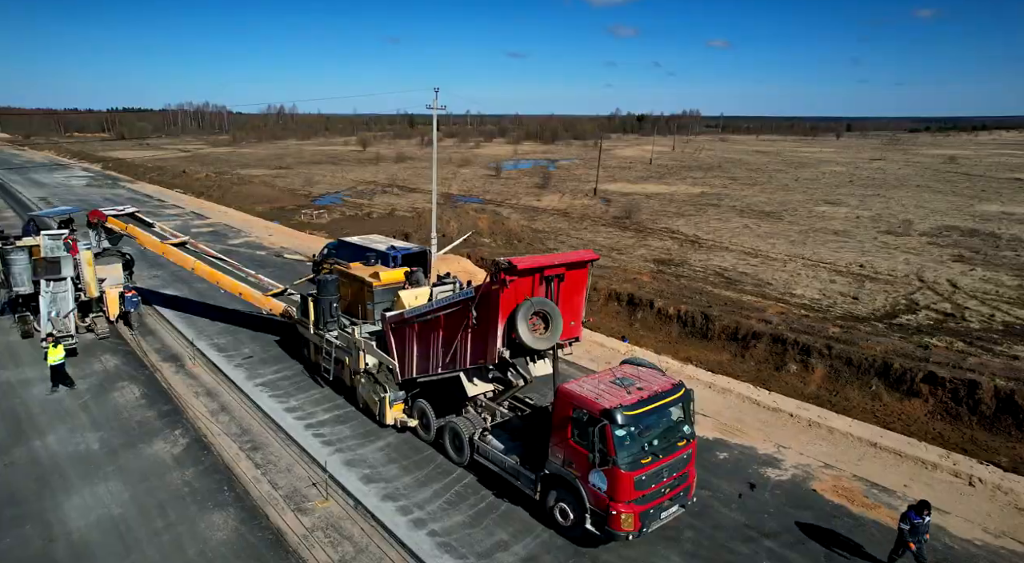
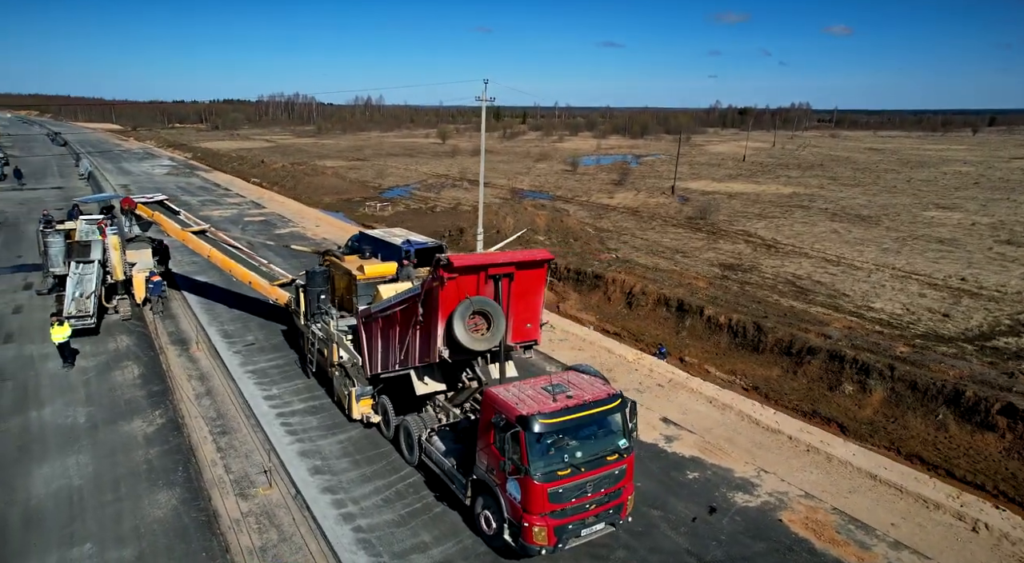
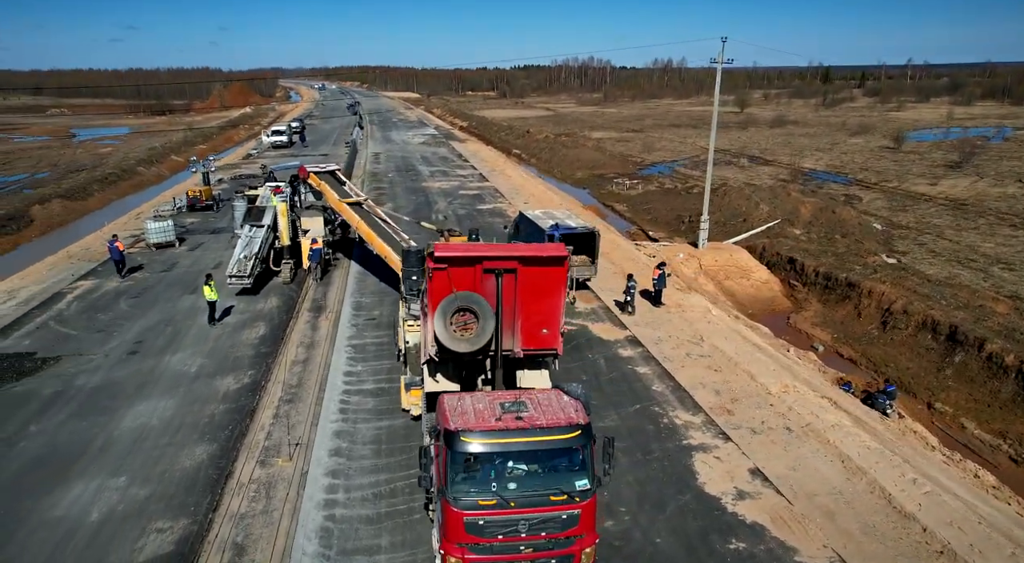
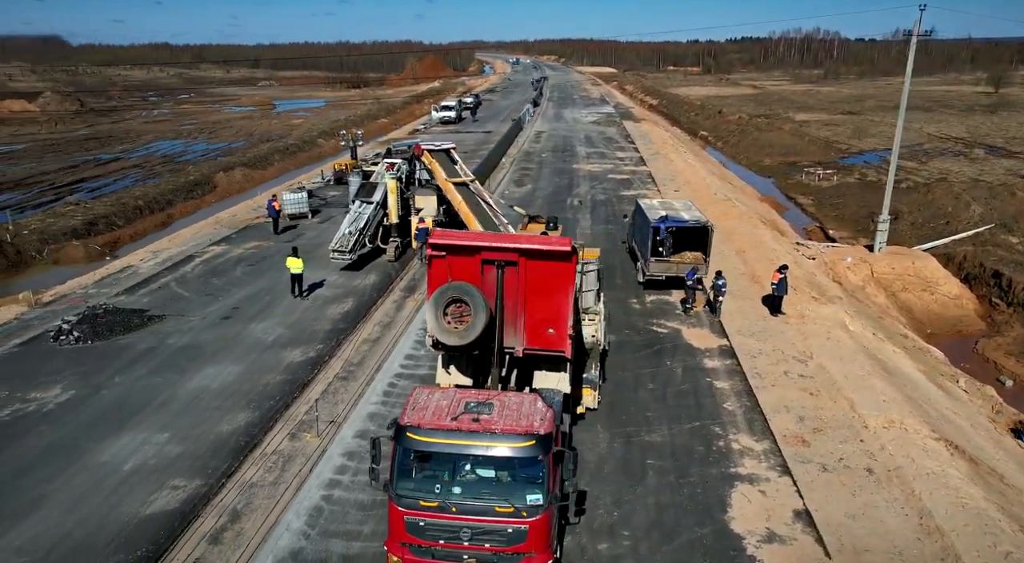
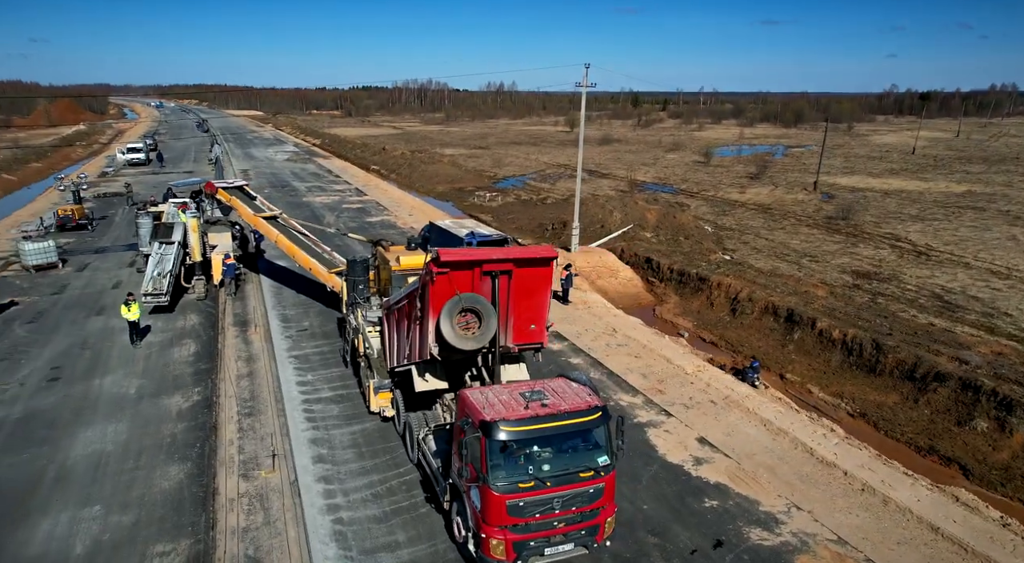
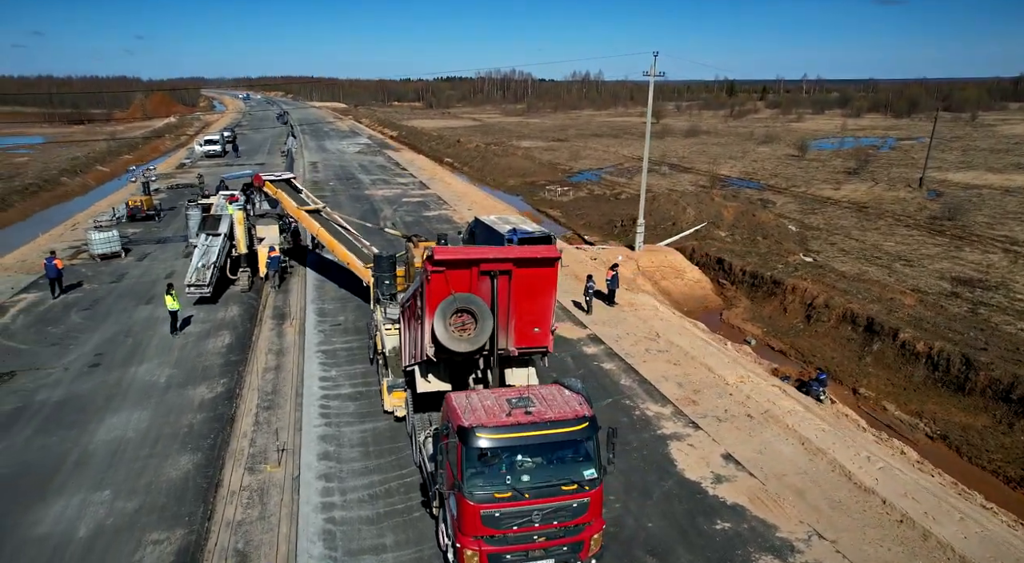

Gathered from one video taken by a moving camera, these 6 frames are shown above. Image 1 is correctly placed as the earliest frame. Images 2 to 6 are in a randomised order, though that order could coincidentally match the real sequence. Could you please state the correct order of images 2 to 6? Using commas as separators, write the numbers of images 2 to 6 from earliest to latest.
2, 5, 6, 3, 4
